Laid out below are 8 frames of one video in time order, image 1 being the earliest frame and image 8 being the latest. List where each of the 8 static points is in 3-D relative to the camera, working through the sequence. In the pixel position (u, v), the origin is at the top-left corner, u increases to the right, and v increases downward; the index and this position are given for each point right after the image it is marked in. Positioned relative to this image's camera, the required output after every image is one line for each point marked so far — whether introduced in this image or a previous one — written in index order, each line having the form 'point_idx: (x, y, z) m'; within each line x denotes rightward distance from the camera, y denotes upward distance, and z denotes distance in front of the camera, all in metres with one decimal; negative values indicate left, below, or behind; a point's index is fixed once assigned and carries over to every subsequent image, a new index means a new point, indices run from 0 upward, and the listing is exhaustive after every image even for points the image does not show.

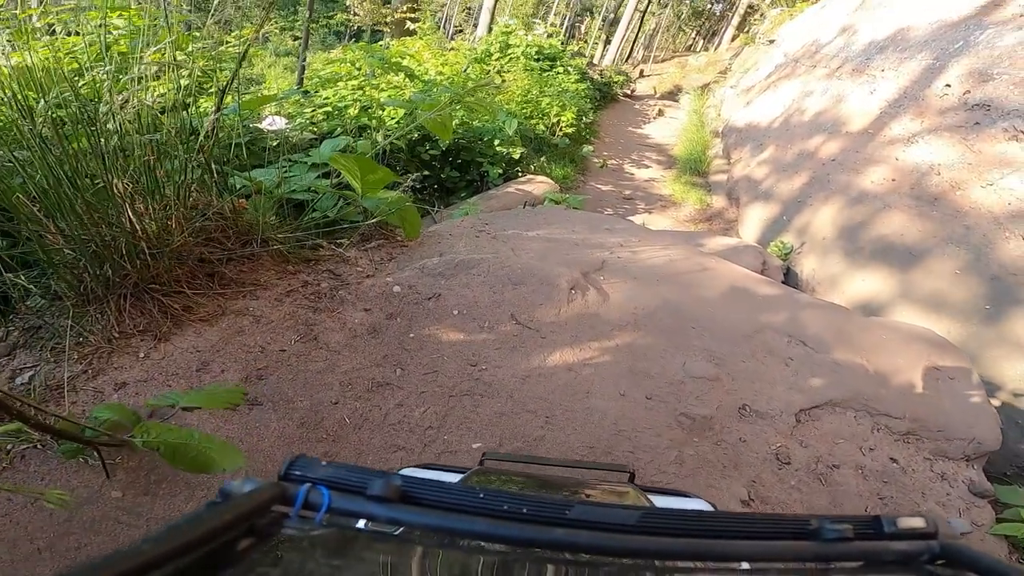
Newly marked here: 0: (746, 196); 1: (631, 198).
0: (+3.0, +1.0, +7.3) m
1: (+2.1, +1.3, +9.7) m
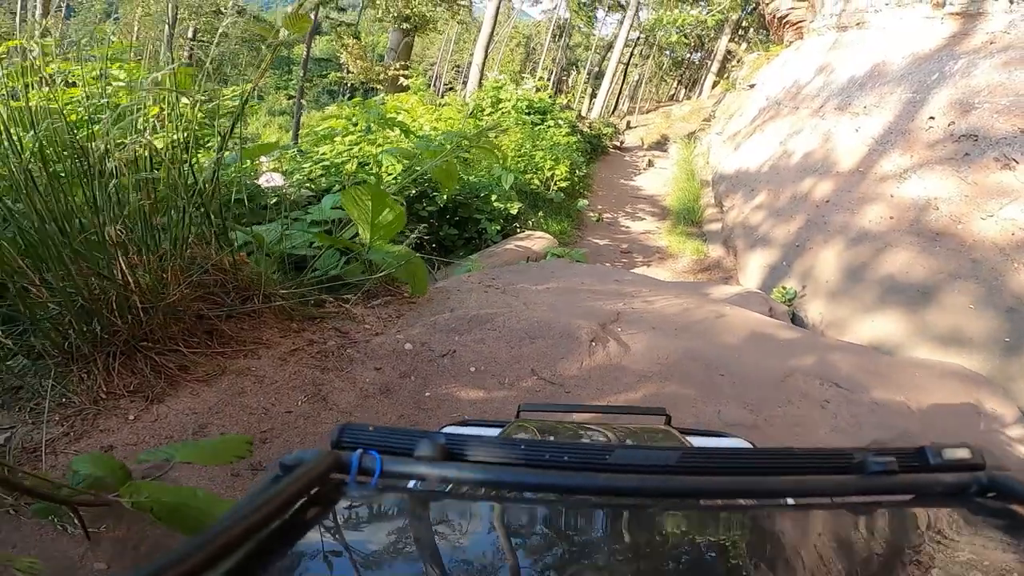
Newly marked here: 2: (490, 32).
0: (+3.0, +0.5, +7.3) m
1: (+2.0, +0.5, +9.7) m
2: (-0.5, +6.3, +14.1) m
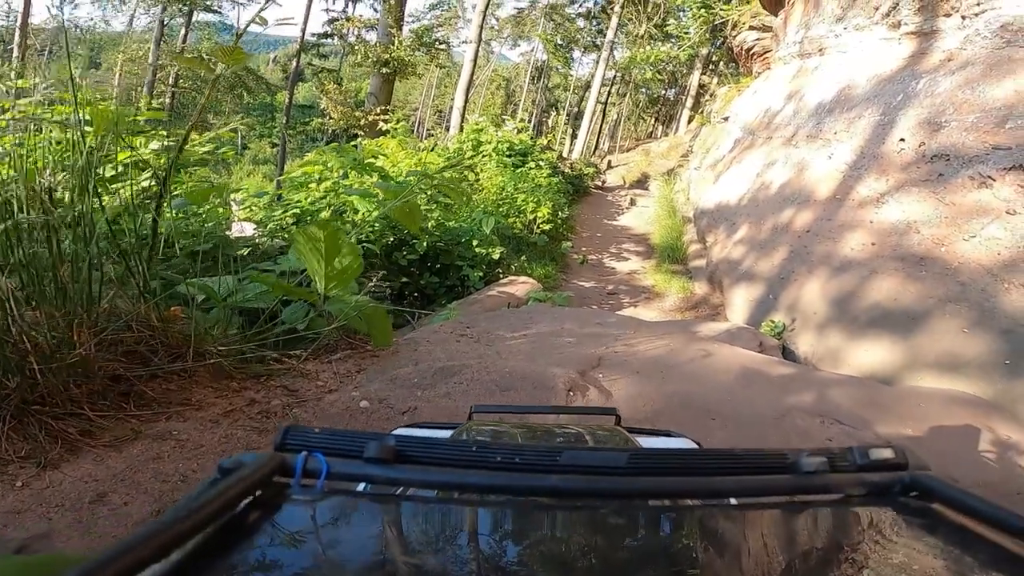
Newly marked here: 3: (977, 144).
0: (+2.8, +0.1, +7.2) m
1: (+1.8, -0.1, +9.6) m
2: (-1.1, +5.3, +14.3) m
3: (+3.8, +1.2, +4.7) m
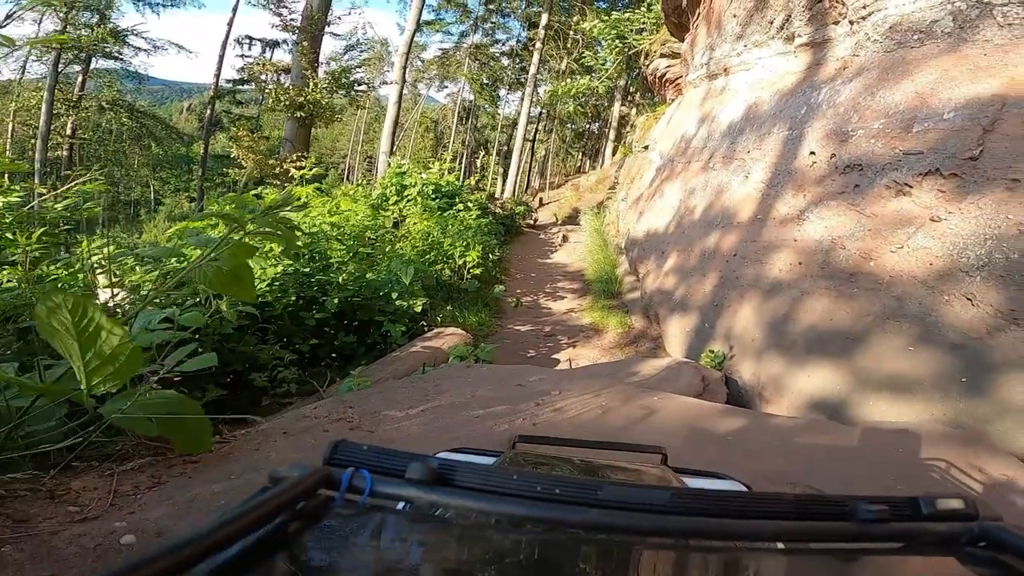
0: (+1.9, -0.2, +6.9) m
1: (+0.7, -0.7, +9.2) m
2: (-3.1, +4.1, +13.9) m
3: (+3.0, +1.1, +4.6) m
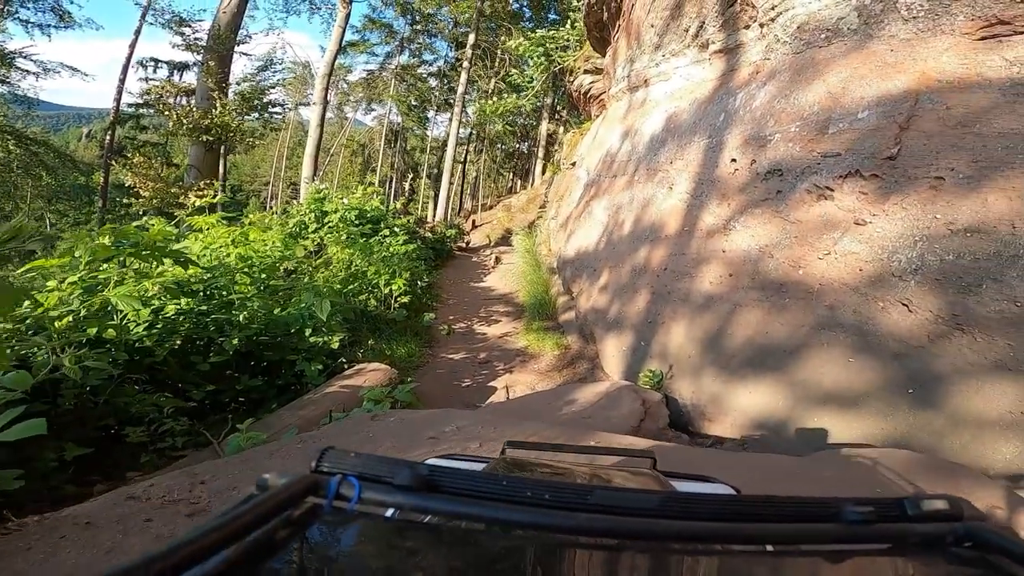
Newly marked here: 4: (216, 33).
0: (+1.0, -0.5, +6.6) m
1: (-0.4, -1.1, +8.7) m
2: (-4.9, +3.3, +13.2) m
3: (+2.3, +1.1, +4.5) m
4: (-6.5, +5.5, +12.2) m
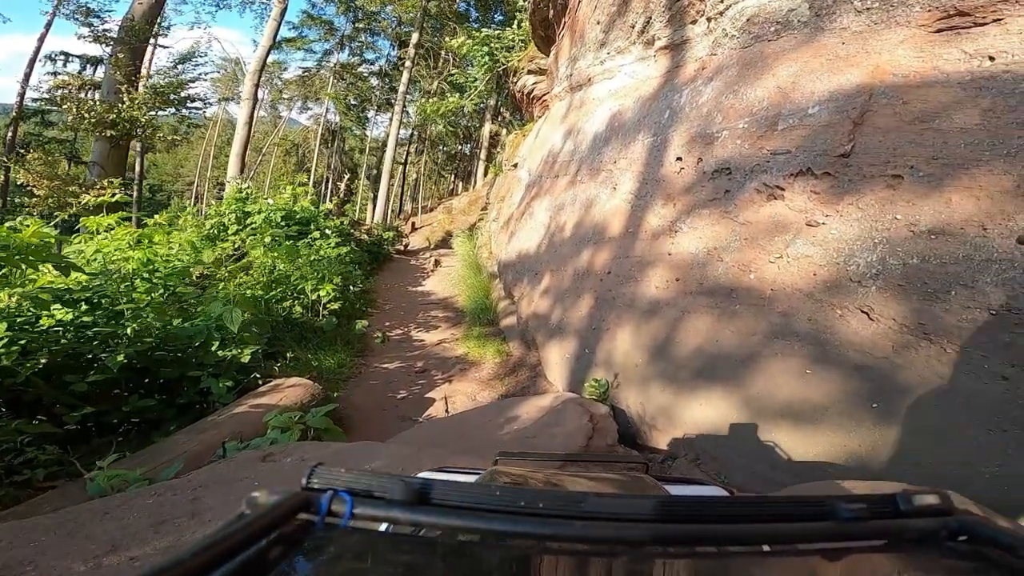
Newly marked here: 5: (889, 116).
0: (+0.3, -0.5, +6.3) m
1: (-1.3, -1.2, +8.2) m
2: (-6.3, +3.2, +12.2) m
3: (+1.8, +1.0, +4.3) m
4: (-7.7, +5.4, +11.1) m
5: (+2.4, +1.1, +3.6) m
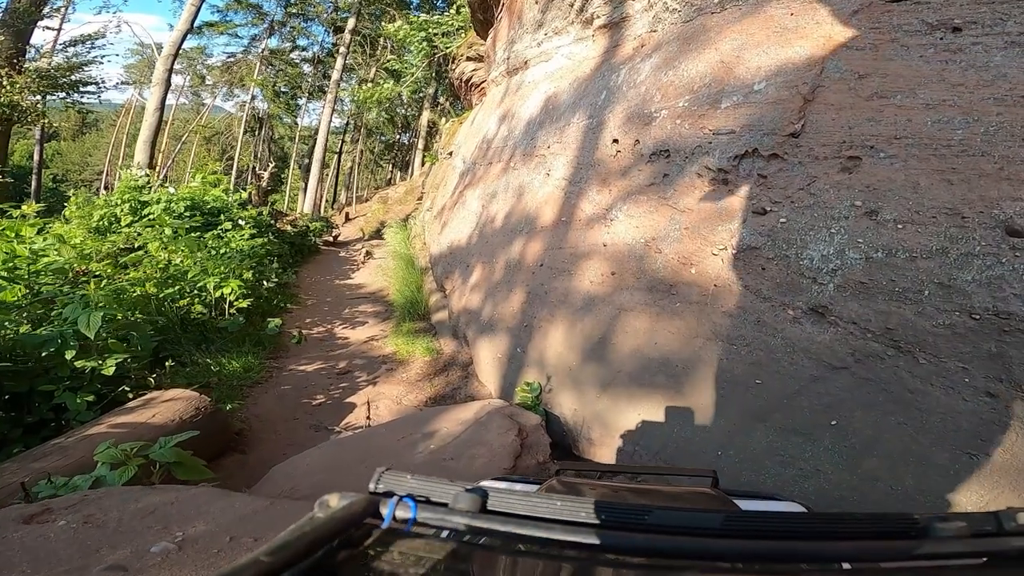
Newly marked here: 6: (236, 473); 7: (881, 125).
0: (-0.4, -0.5, +5.7) m
1: (-2.2, -1.1, +7.5) m
2: (-7.6, +3.3, +10.9) m
3: (+1.3, +1.1, +3.9) m
4: (-9.0, +5.4, +9.6) m
5: (+1.9, +1.1, +3.2) m
6: (-2.2, -1.5, +4.5) m
7: (+2.0, +0.9, +3.0) m
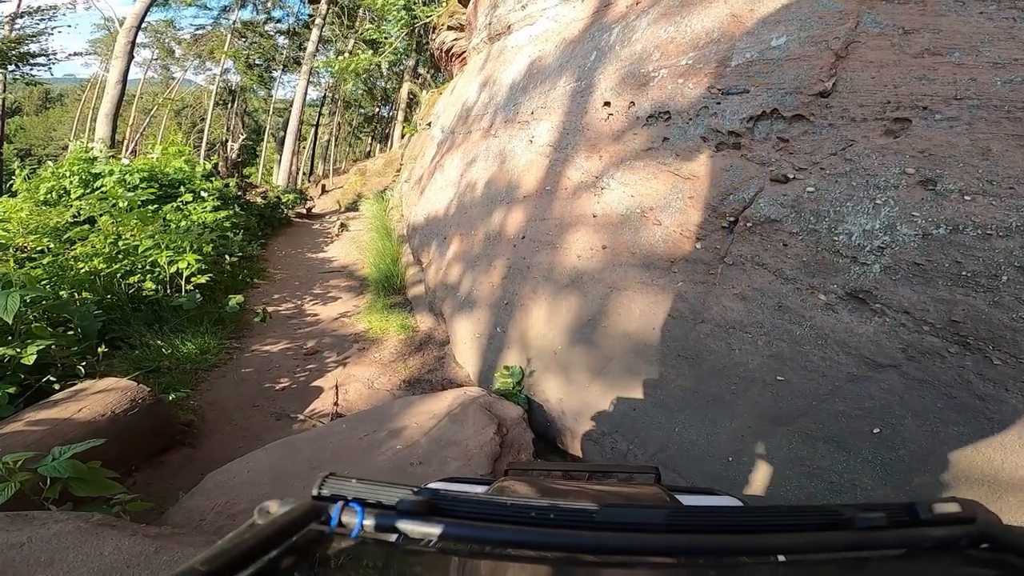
0: (-0.6, -0.3, +5.3) m
1: (-2.5, -0.8, +7.0) m
2: (-8.0, +3.7, +10.0) m
3: (+1.2, +1.2, +3.5) m
4: (-9.3, +5.9, +8.6) m
5: (+1.8, +1.2, +2.8) m
6: (-2.3, -1.3, +4.0) m
7: (+1.9, +0.9, +2.6) m
